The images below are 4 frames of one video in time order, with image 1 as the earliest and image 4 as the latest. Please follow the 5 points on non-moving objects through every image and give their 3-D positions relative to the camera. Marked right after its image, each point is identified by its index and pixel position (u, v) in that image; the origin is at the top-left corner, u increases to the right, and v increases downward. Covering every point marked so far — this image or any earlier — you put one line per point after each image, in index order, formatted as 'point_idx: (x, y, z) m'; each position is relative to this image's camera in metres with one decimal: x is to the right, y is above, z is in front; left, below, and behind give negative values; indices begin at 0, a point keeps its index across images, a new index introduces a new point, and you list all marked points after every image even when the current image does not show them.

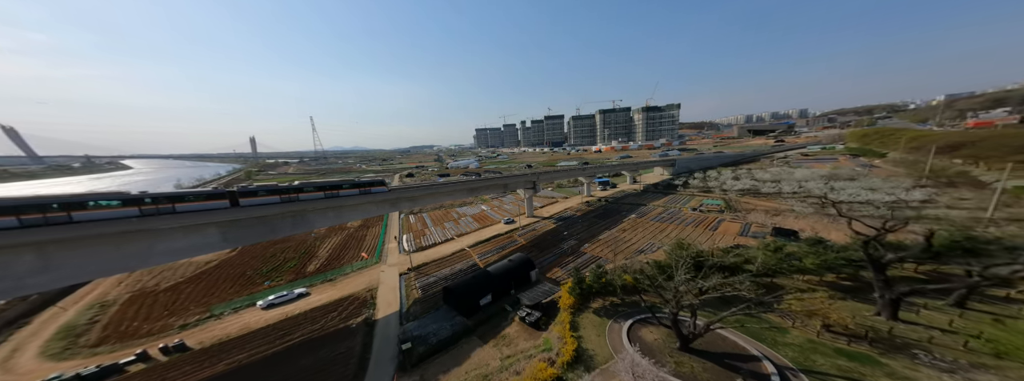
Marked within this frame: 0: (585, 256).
0: (+5.0, -4.7, +17.3) m
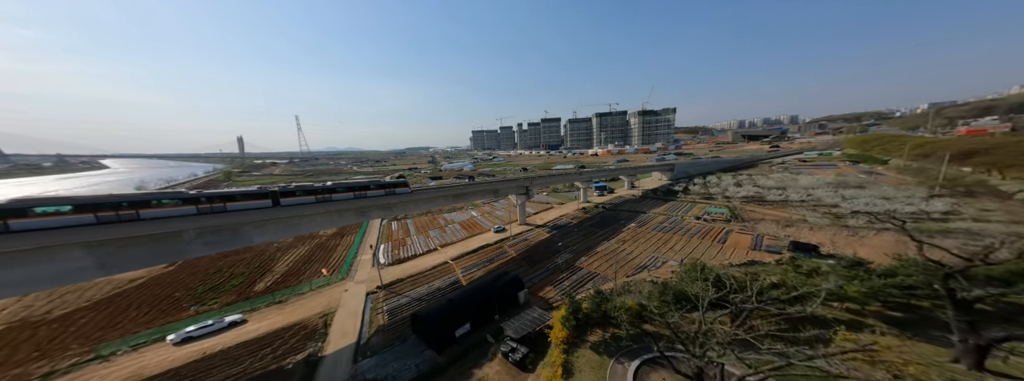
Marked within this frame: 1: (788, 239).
0: (+4.3, -5.2, +15.4) m
1: (+21.3, -3.9, +19.2) m
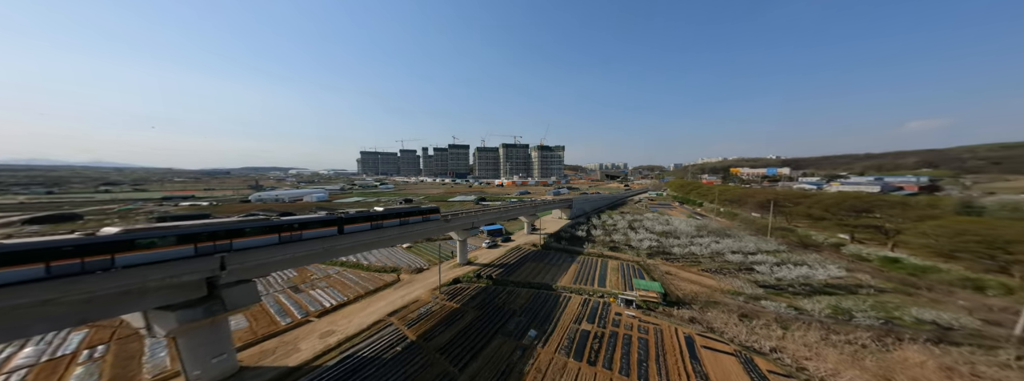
0: (-2.6, -7.2, +0.4) m
1: (+11.8, -7.5, +10.2) m
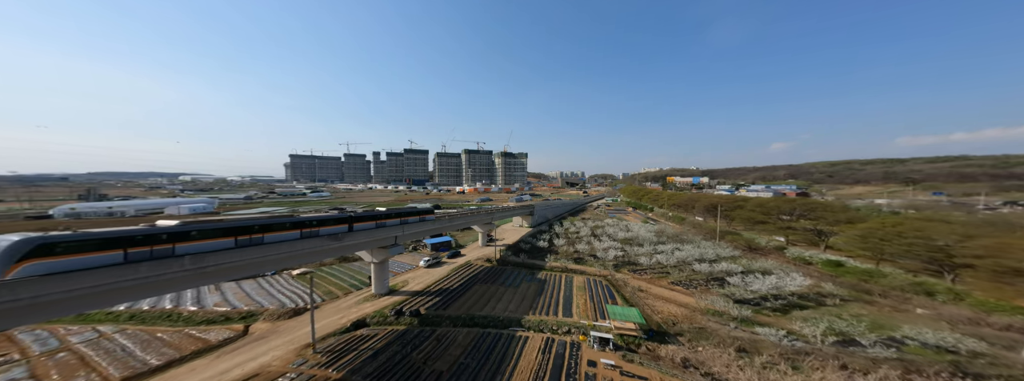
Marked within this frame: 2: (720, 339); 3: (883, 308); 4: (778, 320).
0: (-3.5, -6.9, -5.0) m
1: (+9.4, -7.4, +6.7) m
2: (+10.9, -7.6, +13.0) m
3: (+28.4, -8.7, +18.9) m
4: (+15.8, -7.5, +14.5) m
